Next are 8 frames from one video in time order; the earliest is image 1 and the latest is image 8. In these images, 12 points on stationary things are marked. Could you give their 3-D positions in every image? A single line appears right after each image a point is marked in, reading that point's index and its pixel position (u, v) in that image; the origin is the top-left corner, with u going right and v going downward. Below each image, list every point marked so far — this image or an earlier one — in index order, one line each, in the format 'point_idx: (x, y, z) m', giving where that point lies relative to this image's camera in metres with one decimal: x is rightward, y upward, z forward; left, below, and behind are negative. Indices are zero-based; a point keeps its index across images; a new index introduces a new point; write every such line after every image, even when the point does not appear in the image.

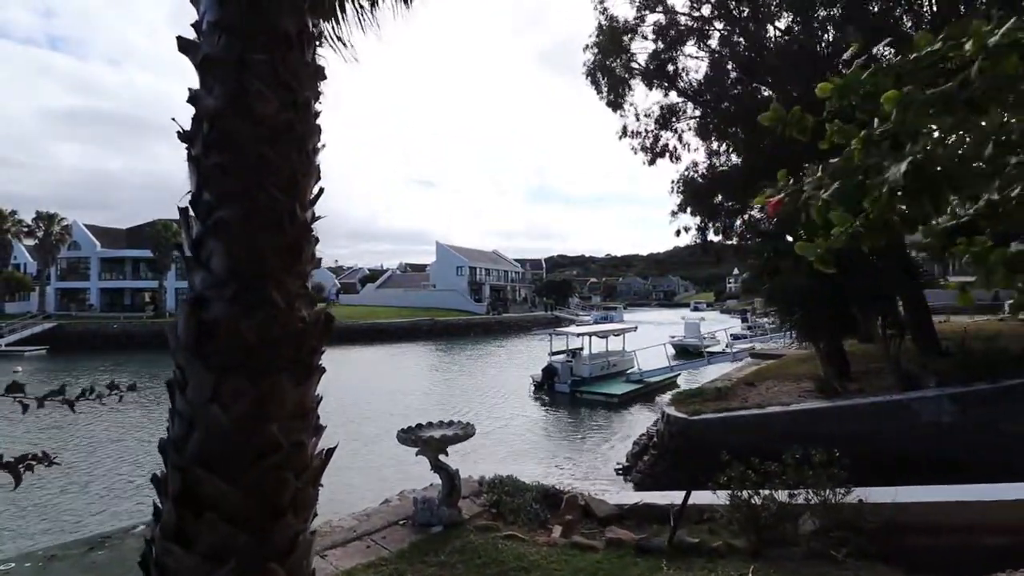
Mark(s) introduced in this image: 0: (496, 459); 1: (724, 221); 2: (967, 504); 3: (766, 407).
0: (-0.5, -5.2, +15.0) m
1: (+7.3, +2.2, +16.7) m
2: (+3.9, -1.9, +4.4) m
3: (+5.4, -2.5, +10.6) m
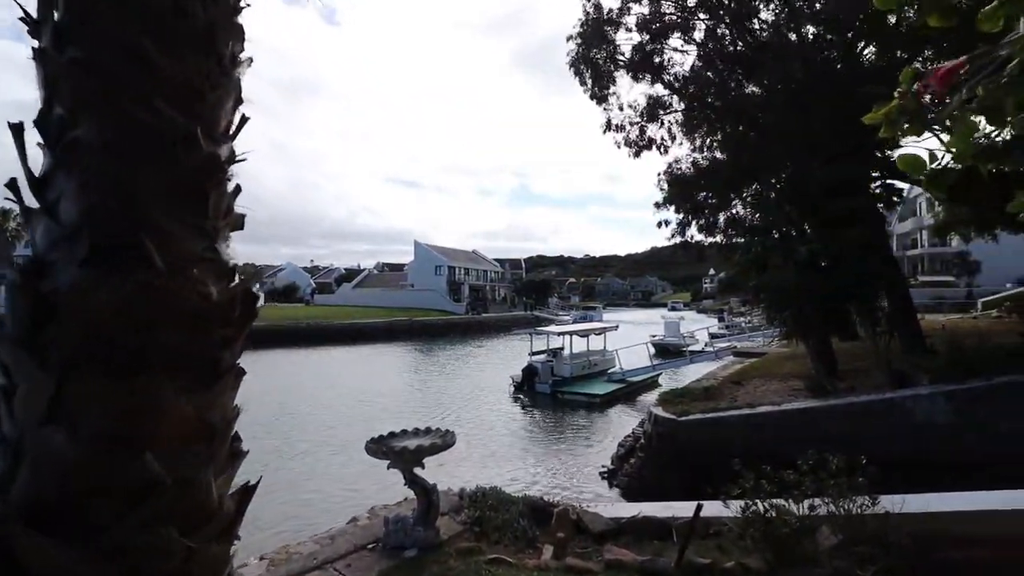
0: (-1.1, -5.1, +14.4) m
1: (+6.7, +2.3, +16.4) m
2: (+3.8, -1.8, +4.0) m
3: (+5.0, -2.4, +10.2) m
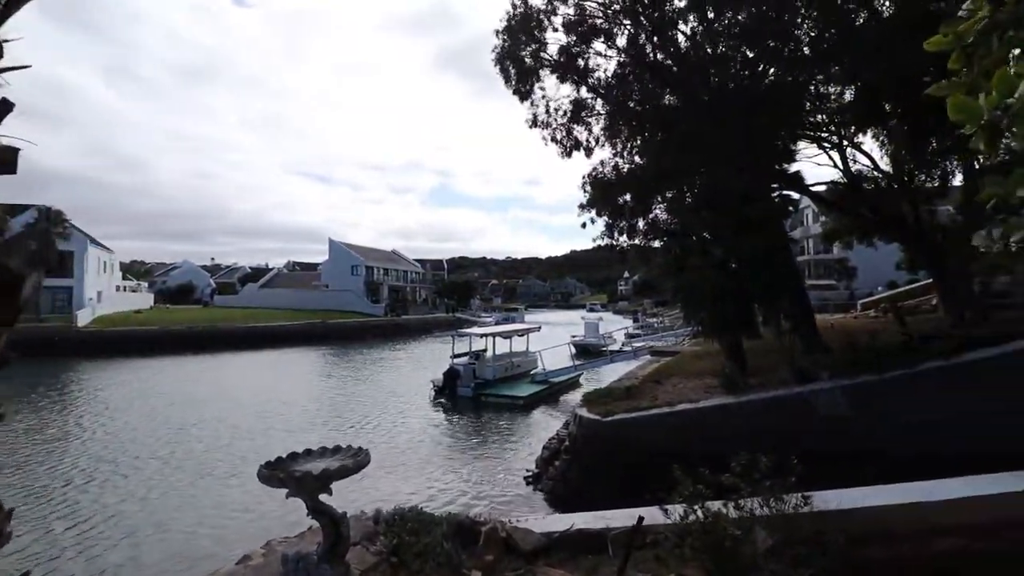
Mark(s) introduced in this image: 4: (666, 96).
0: (-3.2, -5.1, +13.6) m
1: (+4.1, +2.3, +16.8) m
2: (+3.2, -1.8, +4.0) m
3: (+3.5, -2.5, +10.4) m
4: (+4.7, +5.9, +15.2) m
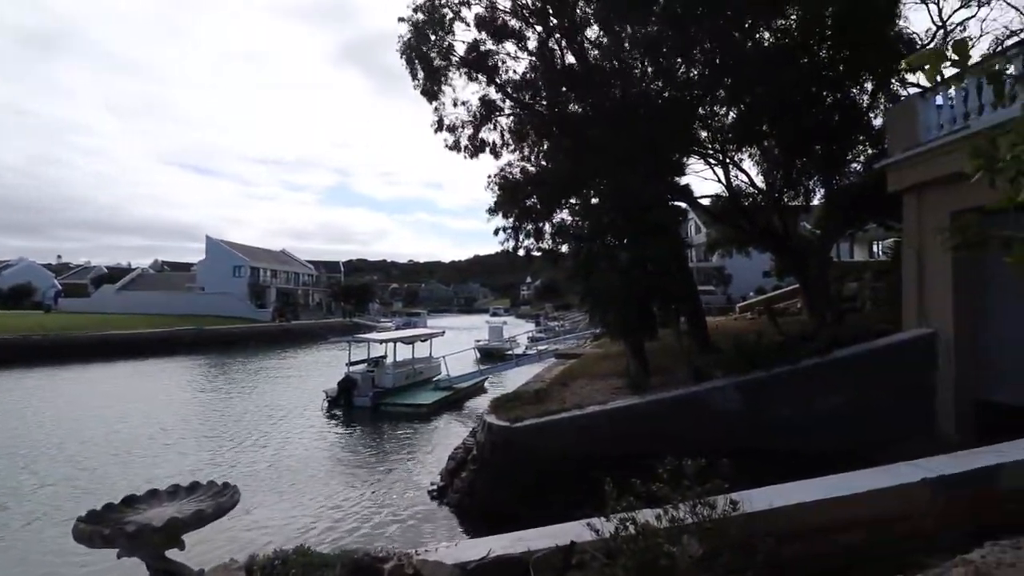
0: (-5.7, -5.1, +12.1) m
1: (+0.9, +2.2, +16.8) m
2: (+2.5, -1.8, +4.1) m
3: (+1.5, -2.5, +10.3) m
4: (+1.9, +5.8, +15.4) m
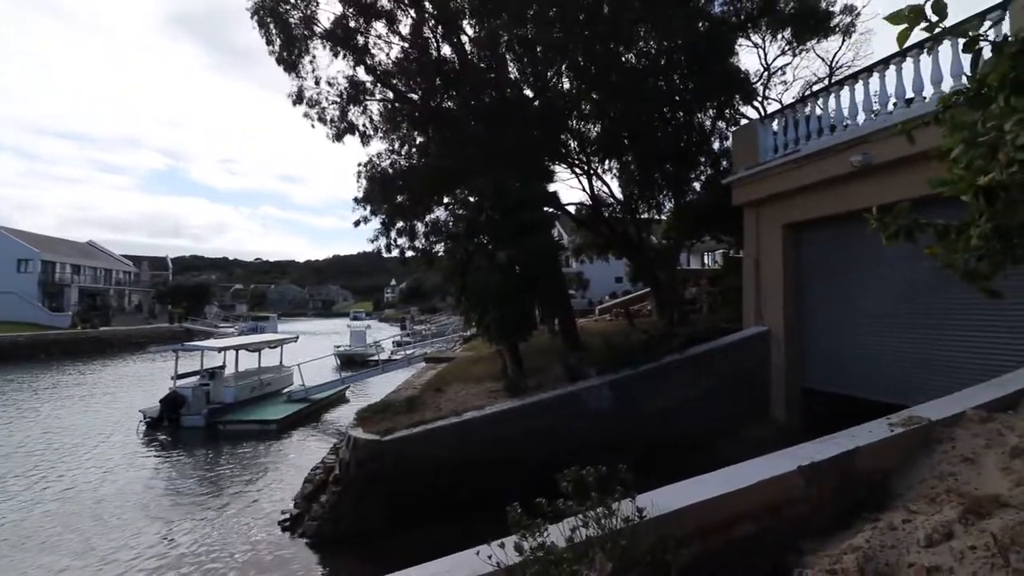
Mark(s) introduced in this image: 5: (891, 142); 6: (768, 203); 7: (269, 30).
0: (-8.5, -5.0, +9.5) m
1: (-3.3, +2.2, +15.9) m
2: (+1.7, -1.7, +4.0) m
3: (-1.0, -2.5, +9.8) m
4: (-1.9, +5.8, +14.8) m
5: (+6.2, +2.4, +8.1) m
6: (+5.6, +1.9, +10.8) m
7: (-6.8, +7.2, +13.6) m
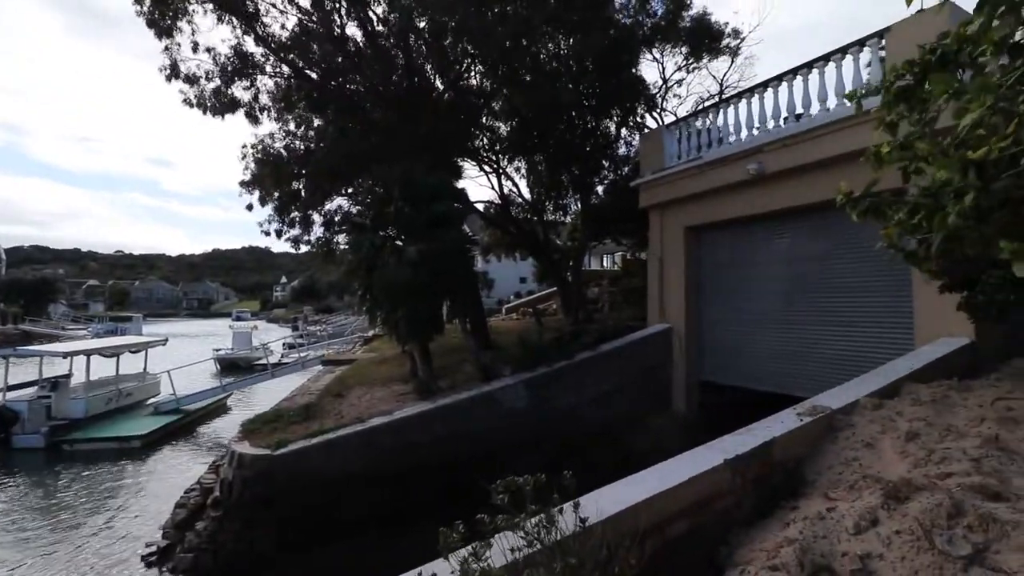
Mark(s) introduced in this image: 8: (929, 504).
0: (-9.9, -4.9, +7.2) m
1: (-6.1, +2.3, +14.5) m
2: (+1.1, -1.7, +3.9) m
3: (-2.6, -2.4, +9.0) m
4: (-4.5, +5.9, +13.8) m
5: (+4.8, +2.4, +8.8) m
6: (+3.7, +1.9, +11.3) m
7: (-9.0, +7.4, +11.7) m
8: (+2.7, -1.4, +3.2) m
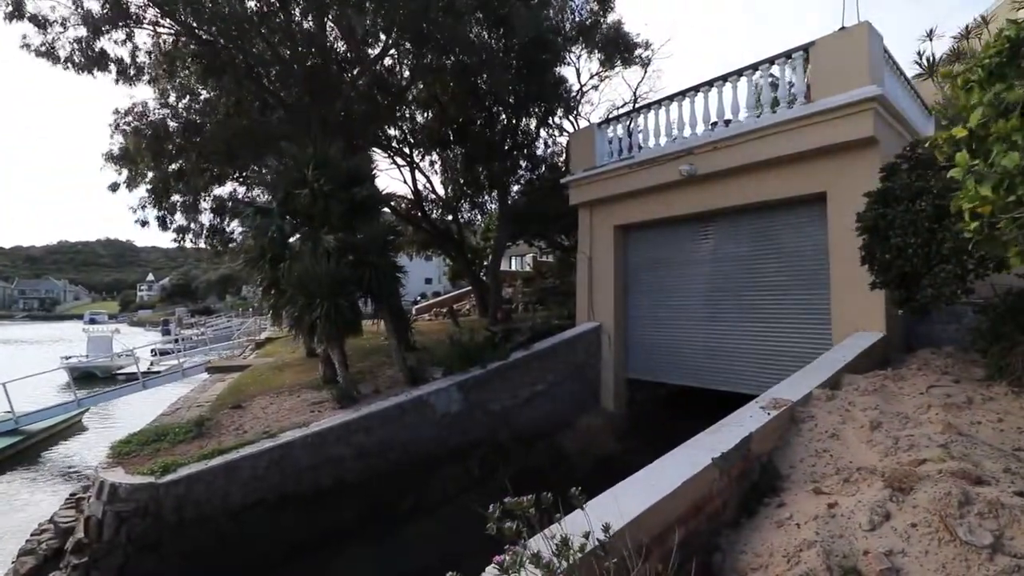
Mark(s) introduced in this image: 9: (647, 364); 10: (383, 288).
0: (-10.5, -4.7, +4.6) m
1: (-8.1, +2.4, +12.6) m
2: (+1.0, -1.6, +3.5) m
3: (-3.7, -2.3, +7.8) m
4: (-6.4, +6.0, +12.1) m
5: (+3.7, +2.5, +9.1) m
6: (+2.0, +1.9, +11.3) m
7: (-10.4, +7.5, +9.2) m
8: (+2.7, -1.3, +3.1) m
9: (+2.9, -1.7, +10.8) m
10: (-2.9, +0.1, +10.4) m
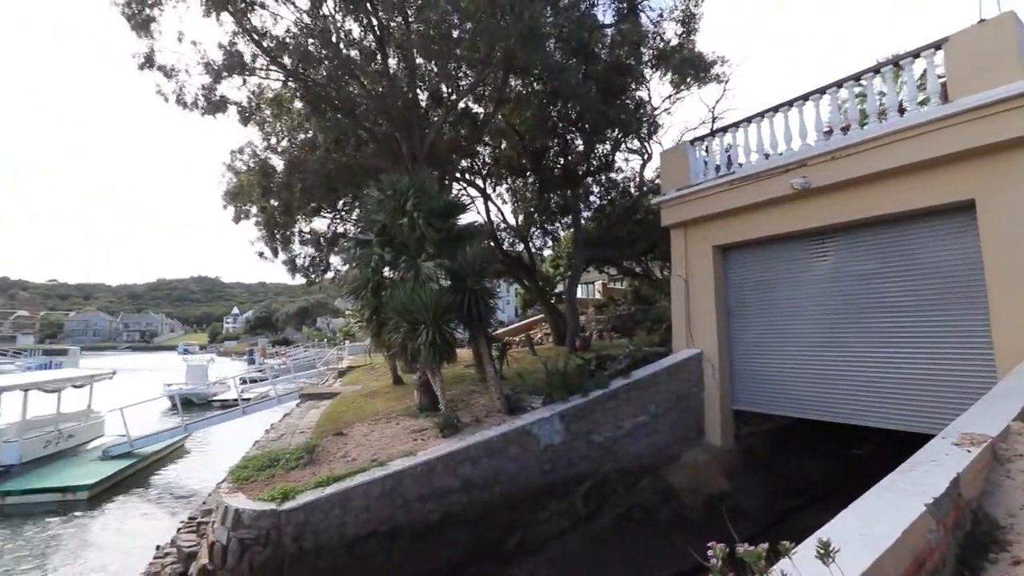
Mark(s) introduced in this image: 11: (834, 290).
0: (-9.1, -5.1, +5.2) m
1: (-5.9, +1.6, +13.2) m
2: (+2.2, -1.7, +3.0) m
3: (-2.0, -2.7, +7.7) m
4: (-4.3, +5.2, +12.8) m
5: (+5.4, +2.1, +8.5) m
6: (+4.1, +1.4, +10.8) m
7: (-8.6, +6.9, +10.5) m
8: (+3.8, -1.3, +2.5) m
9: (+4.9, -2.1, +10.0) m
10: (-1.0, -0.5, +10.3) m
11: (+5.8, 0.0, +8.8) m
